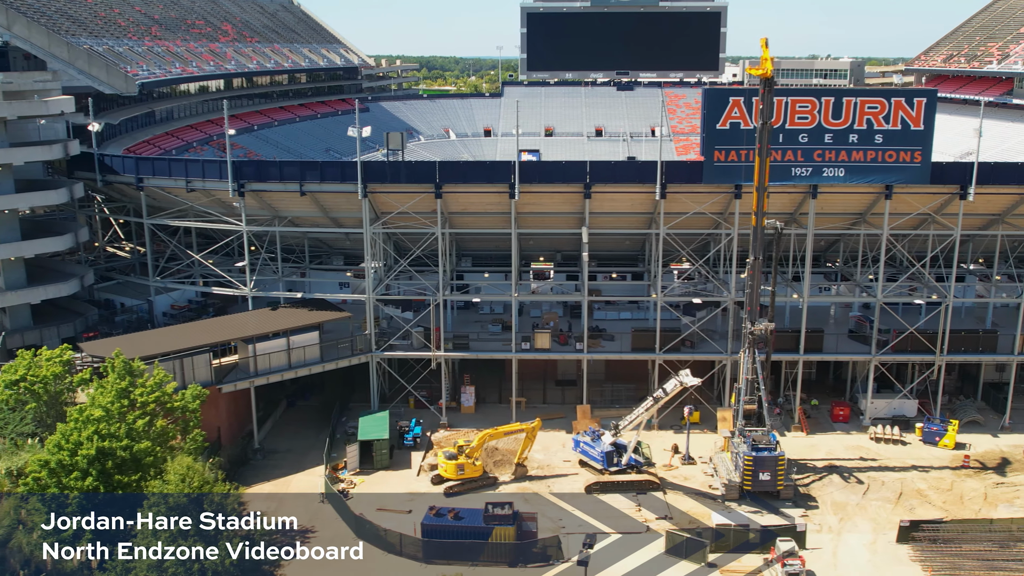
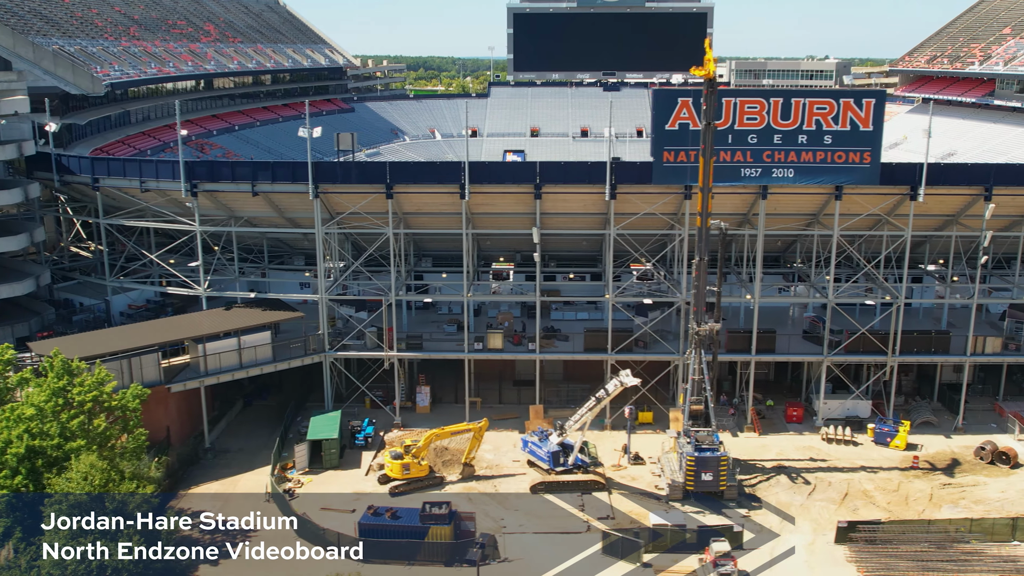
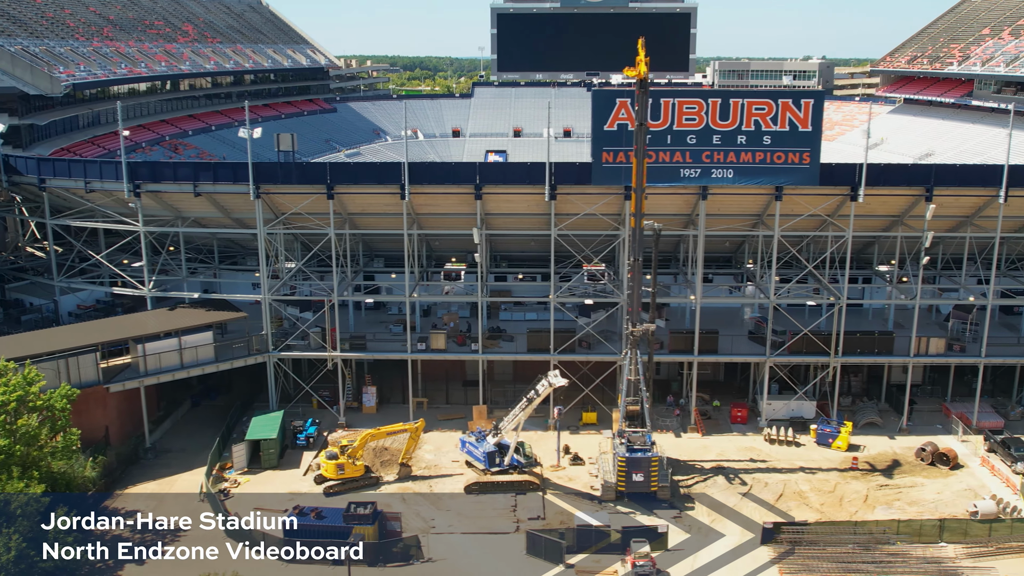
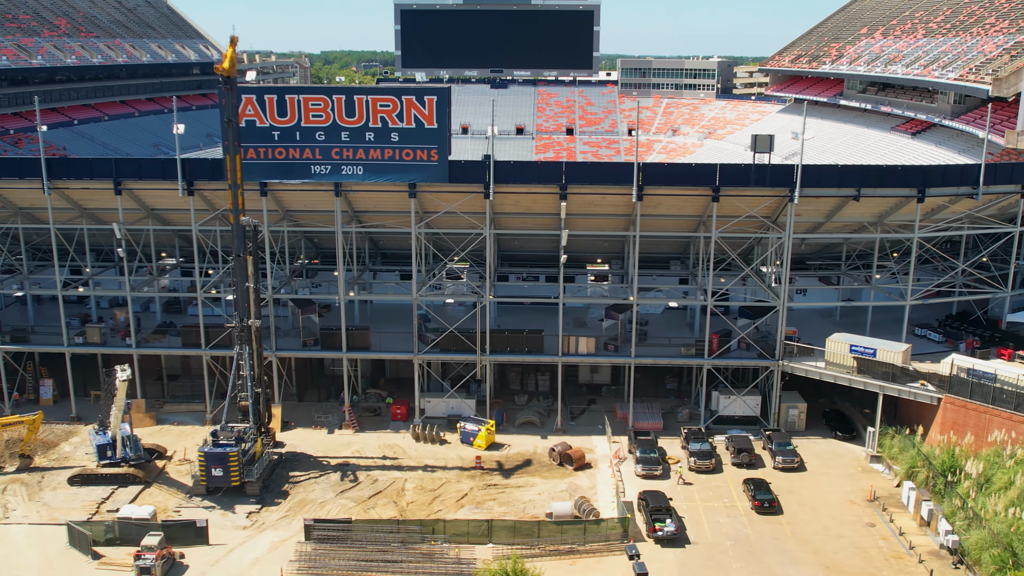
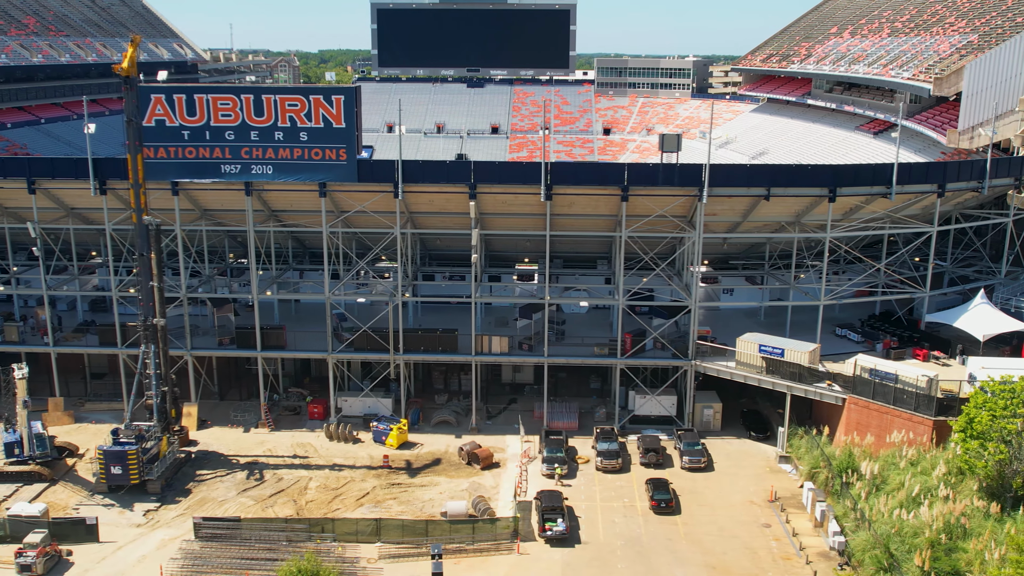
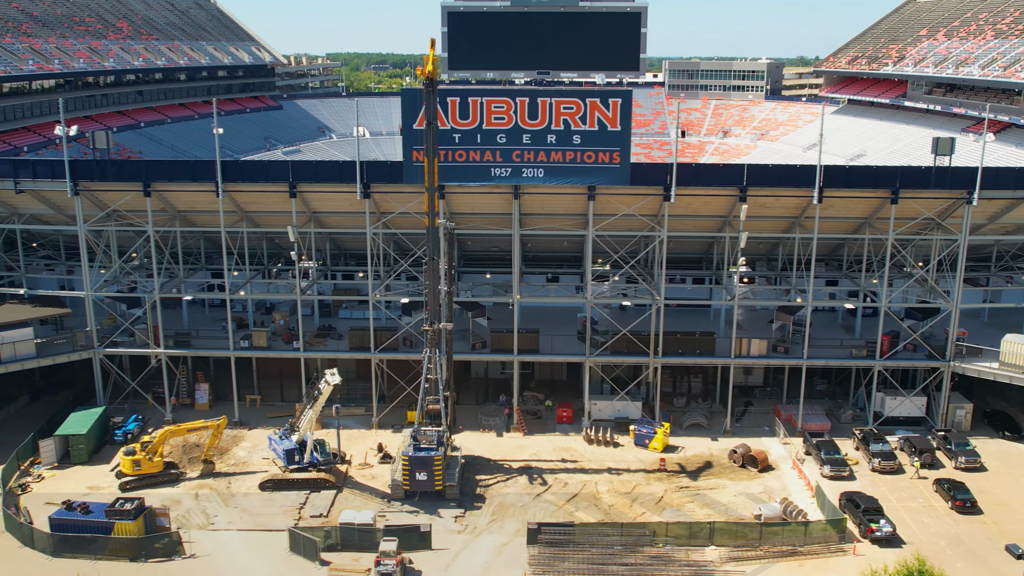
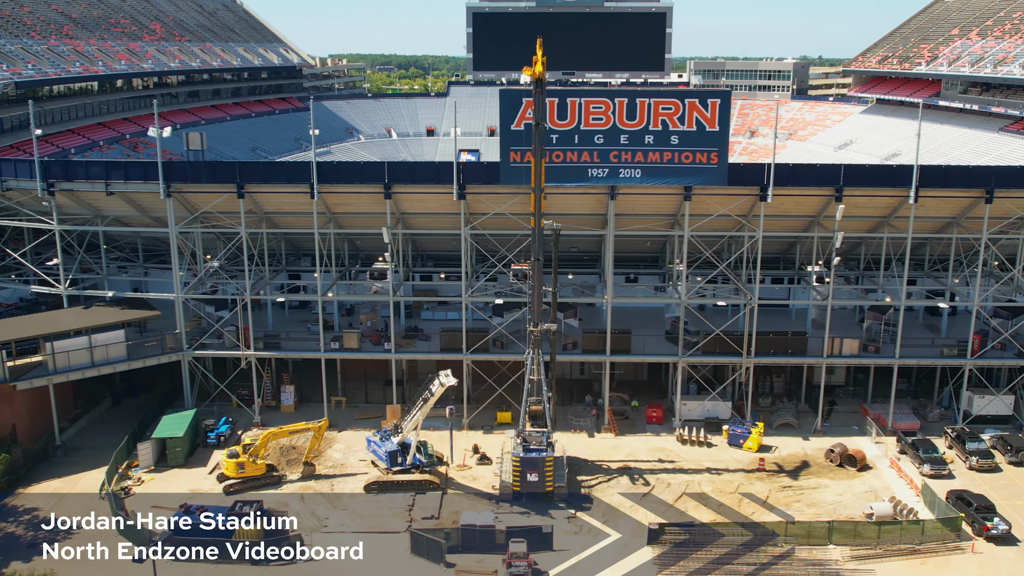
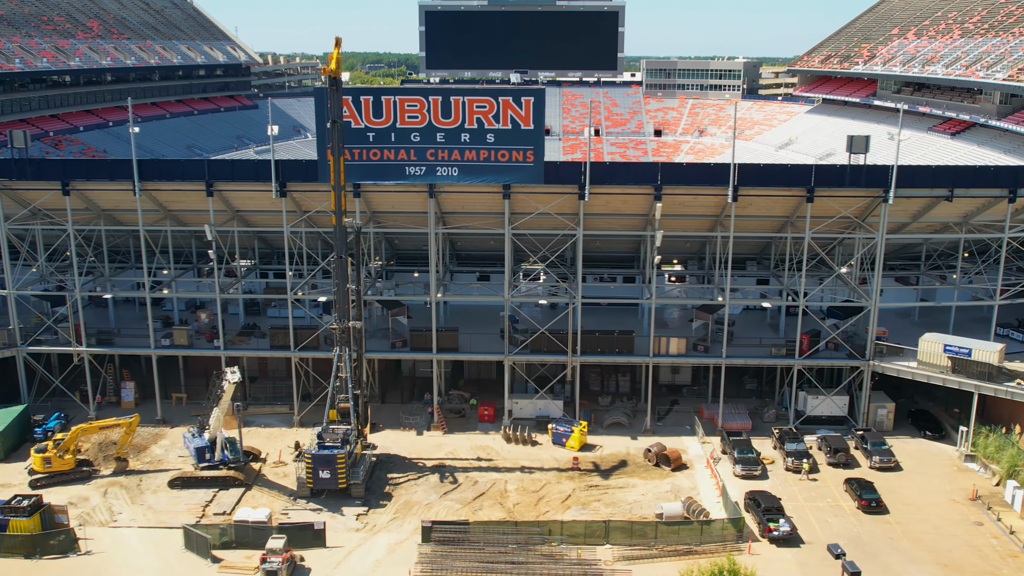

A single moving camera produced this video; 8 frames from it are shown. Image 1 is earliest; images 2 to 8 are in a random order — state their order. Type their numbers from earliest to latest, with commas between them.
2, 3, 7, 6, 8, 4, 5
